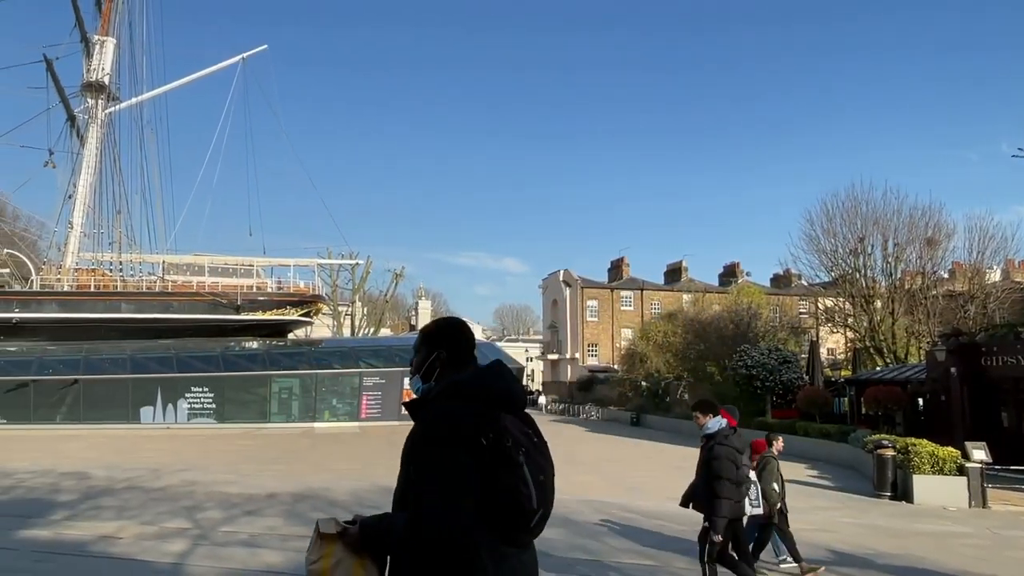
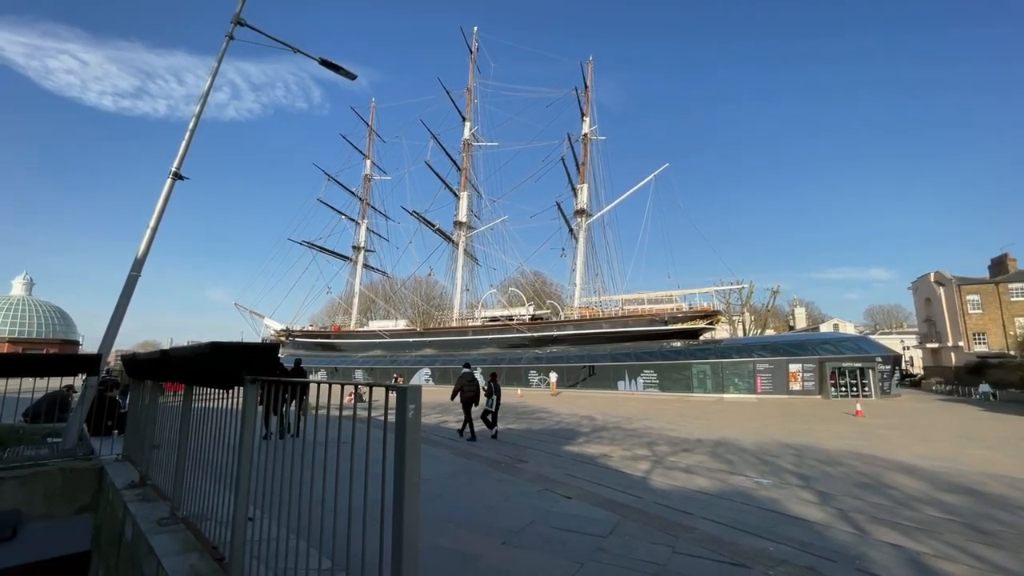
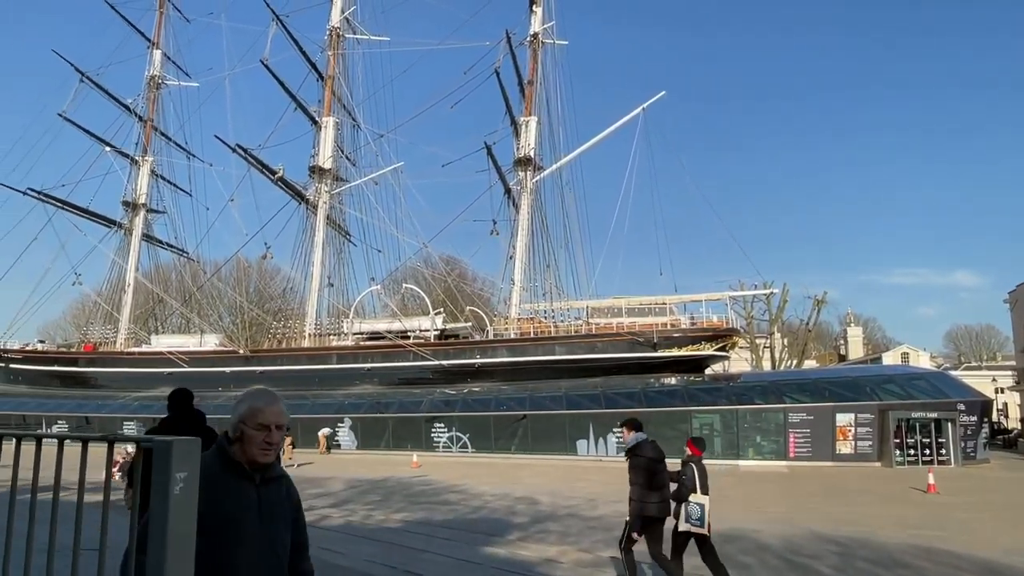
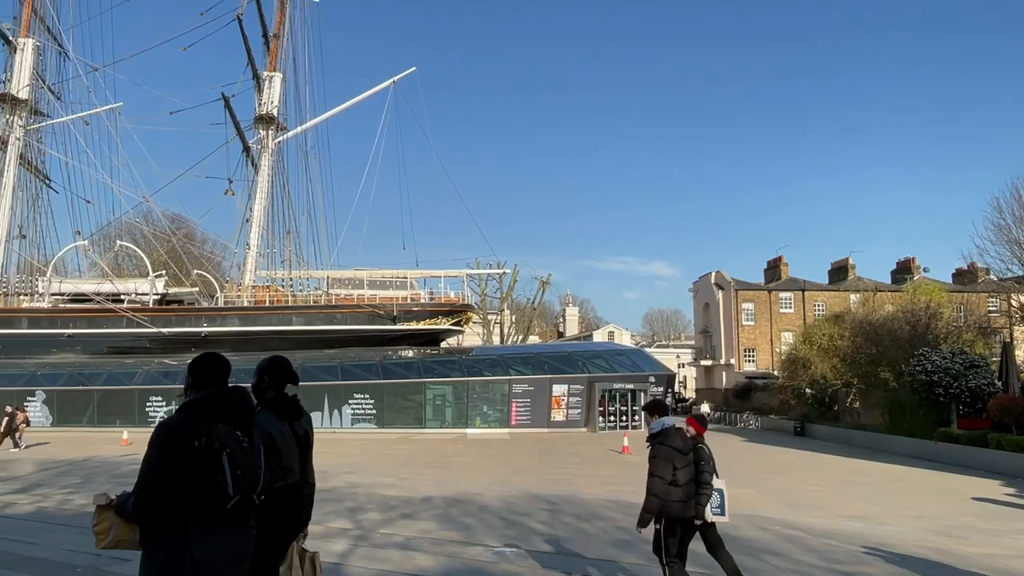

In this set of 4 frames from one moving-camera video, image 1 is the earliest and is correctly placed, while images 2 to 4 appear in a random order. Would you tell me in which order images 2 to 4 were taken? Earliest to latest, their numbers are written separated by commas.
4, 3, 2
